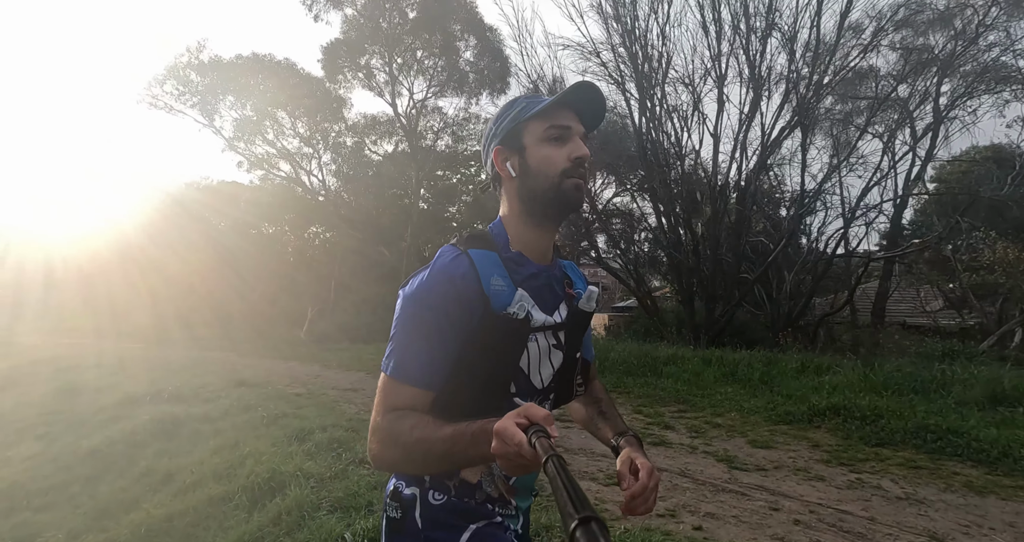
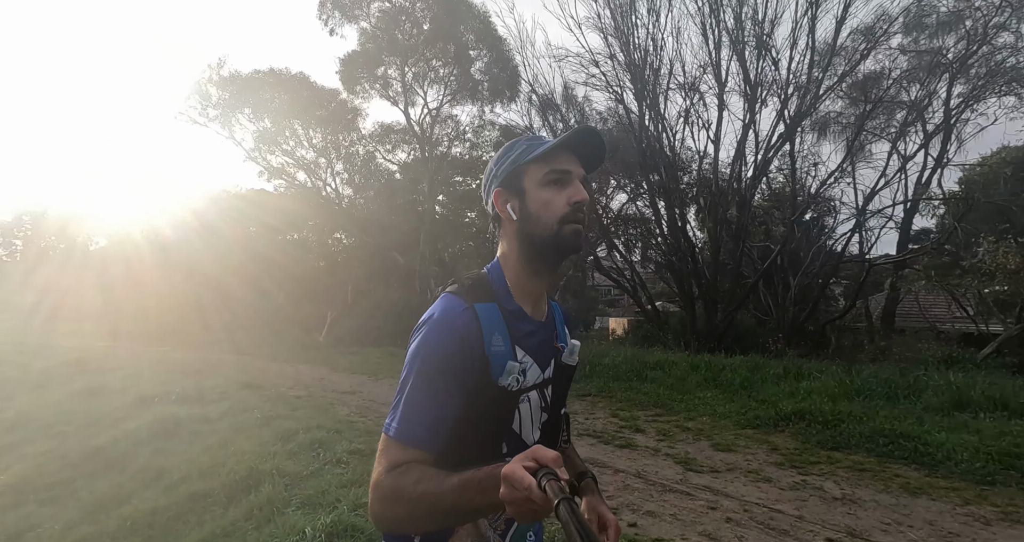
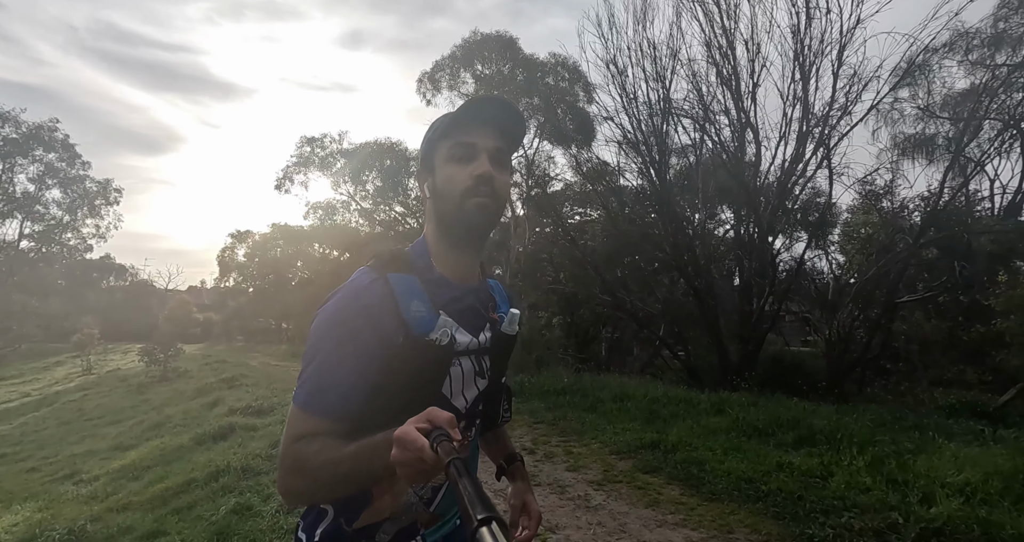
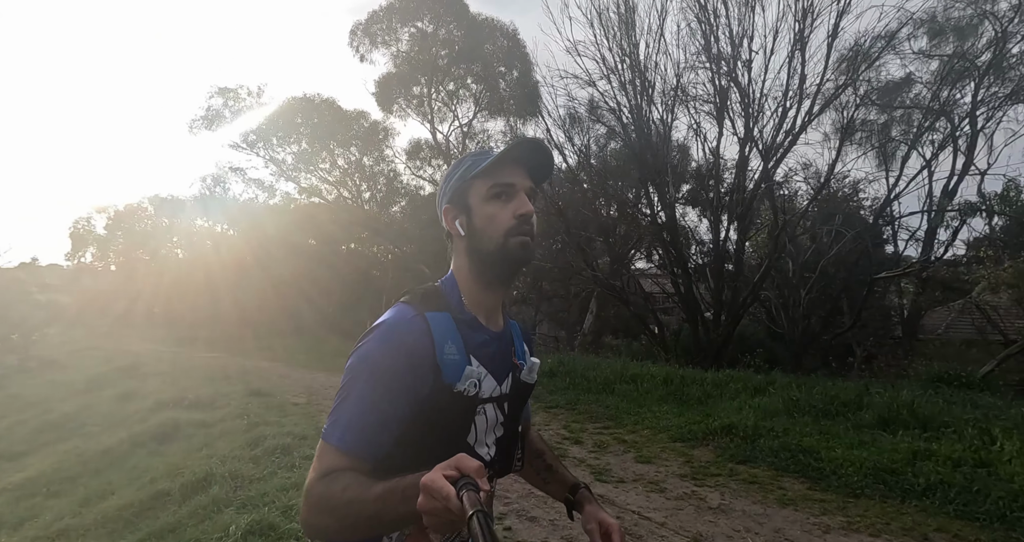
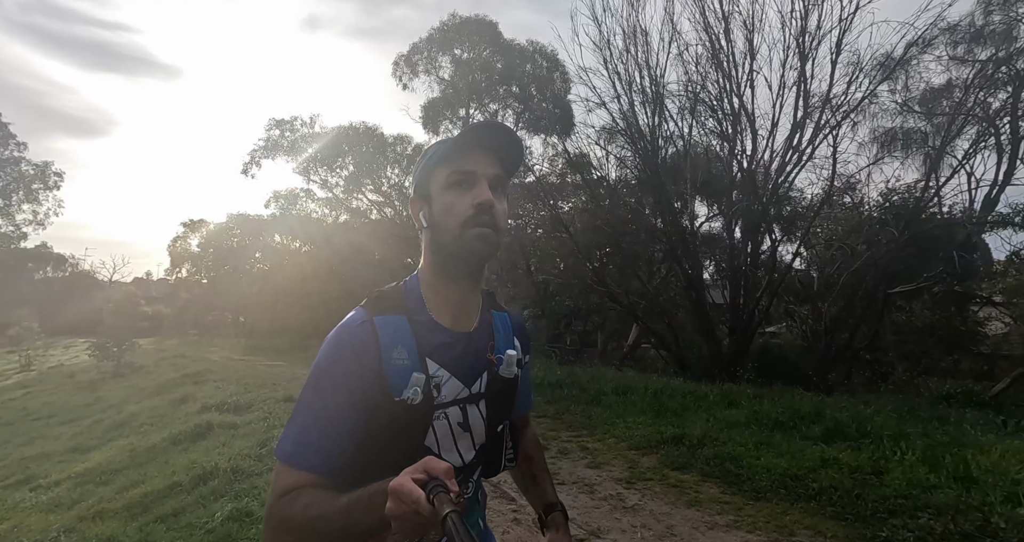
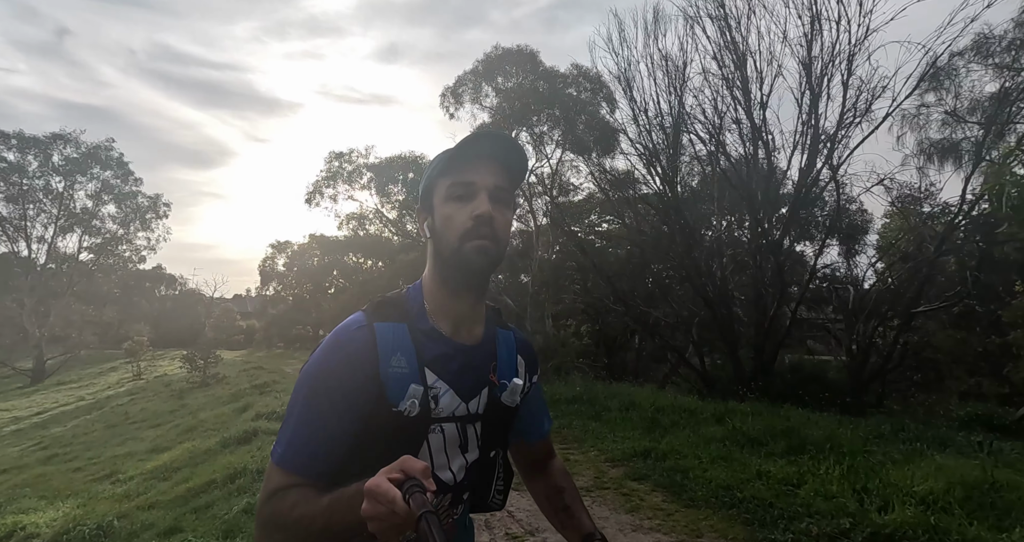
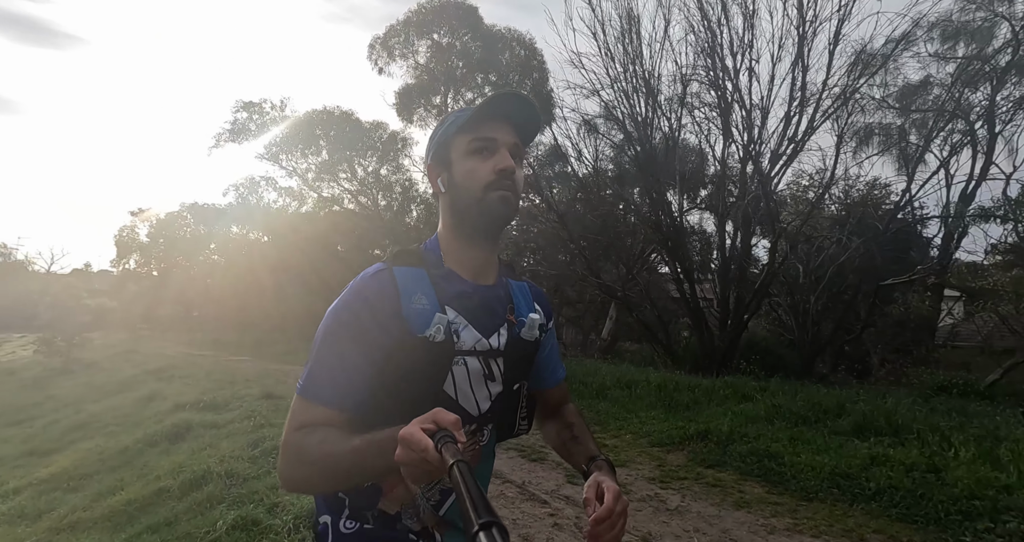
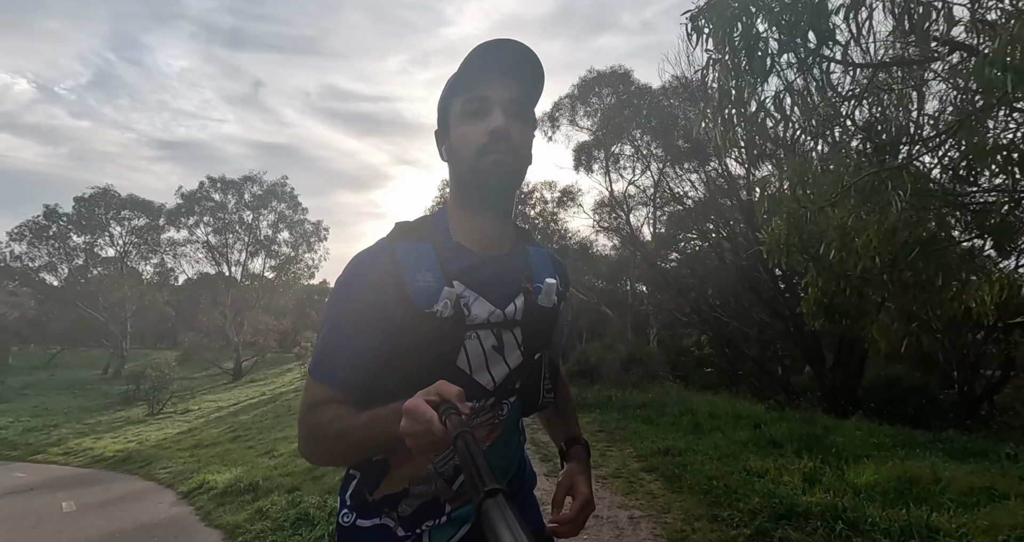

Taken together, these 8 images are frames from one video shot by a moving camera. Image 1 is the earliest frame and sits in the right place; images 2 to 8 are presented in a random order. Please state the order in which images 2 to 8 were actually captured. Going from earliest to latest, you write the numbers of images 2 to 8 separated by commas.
2, 4, 7, 5, 3, 6, 8
